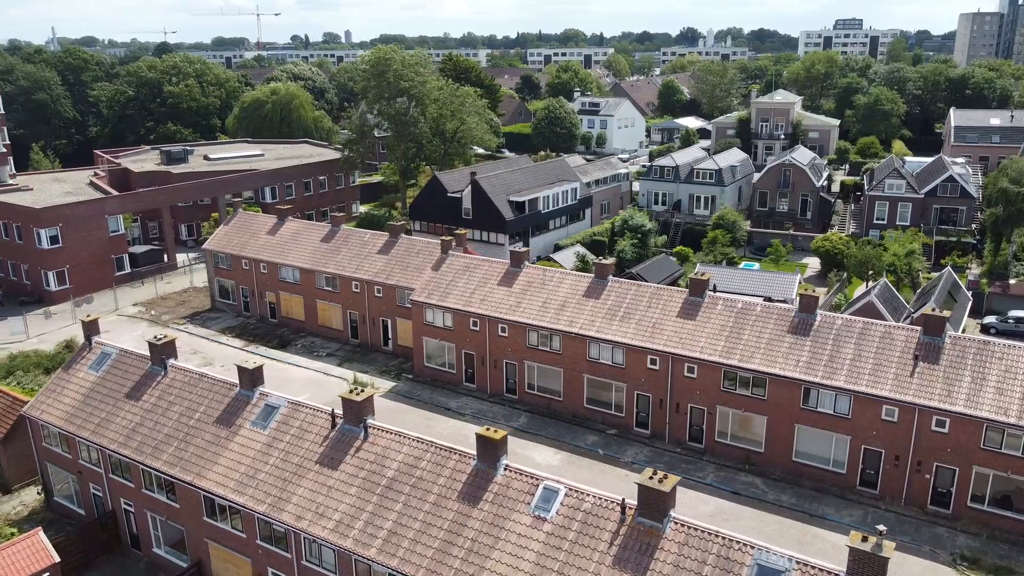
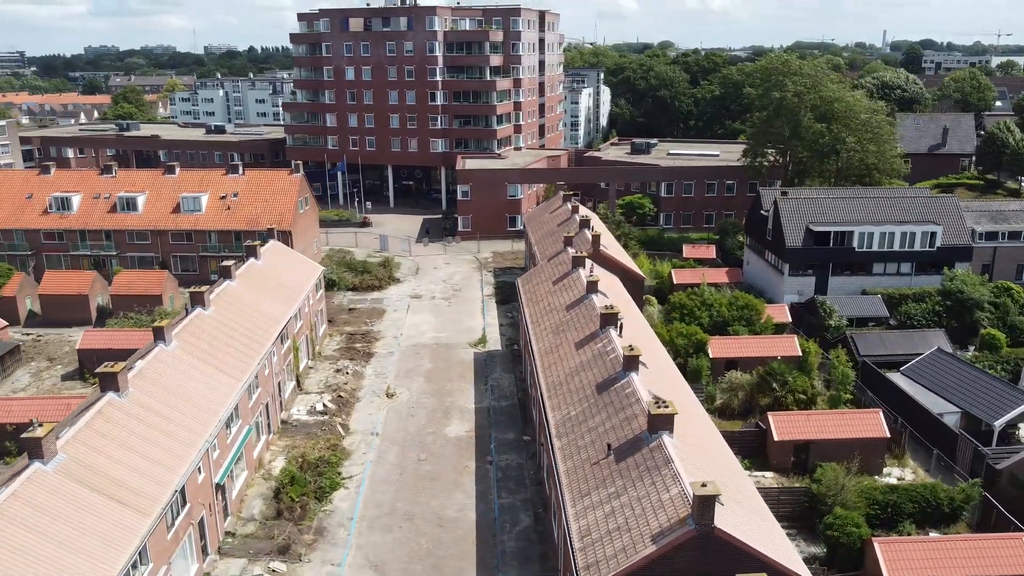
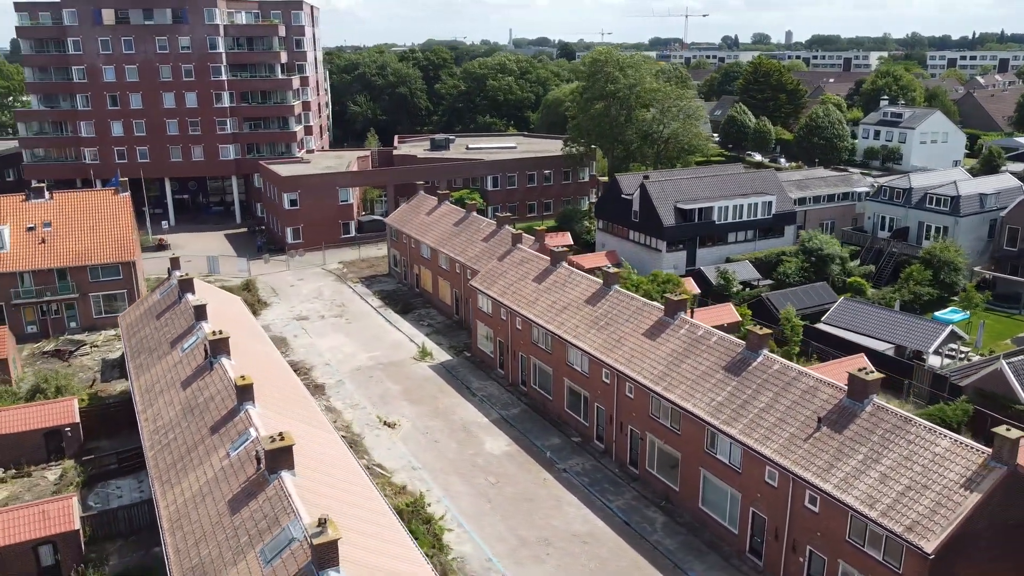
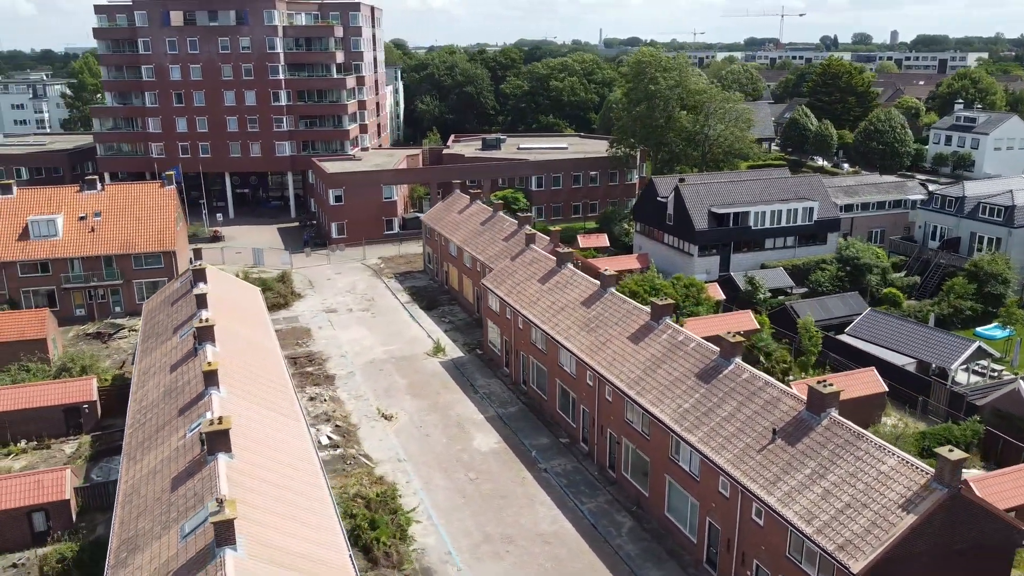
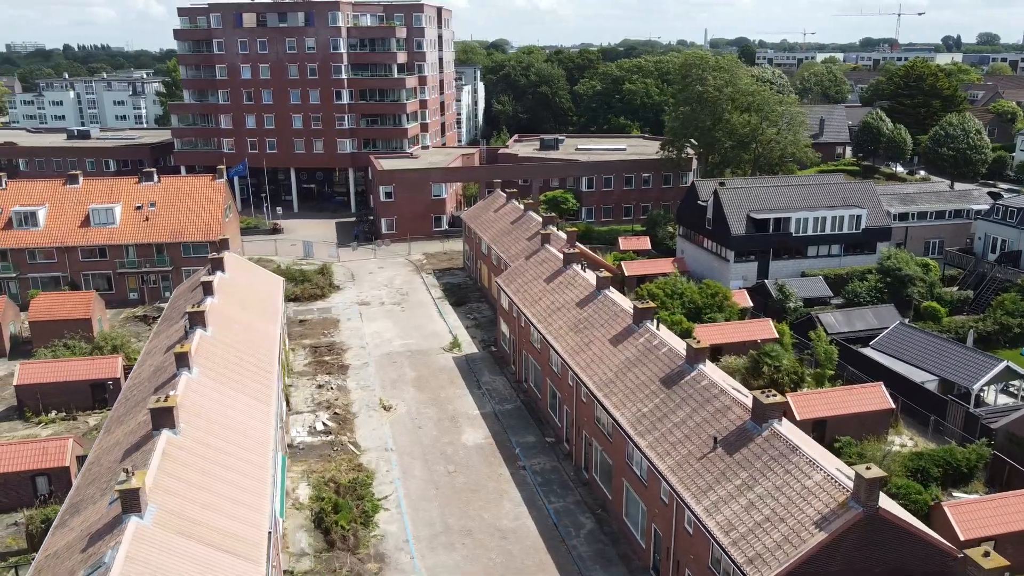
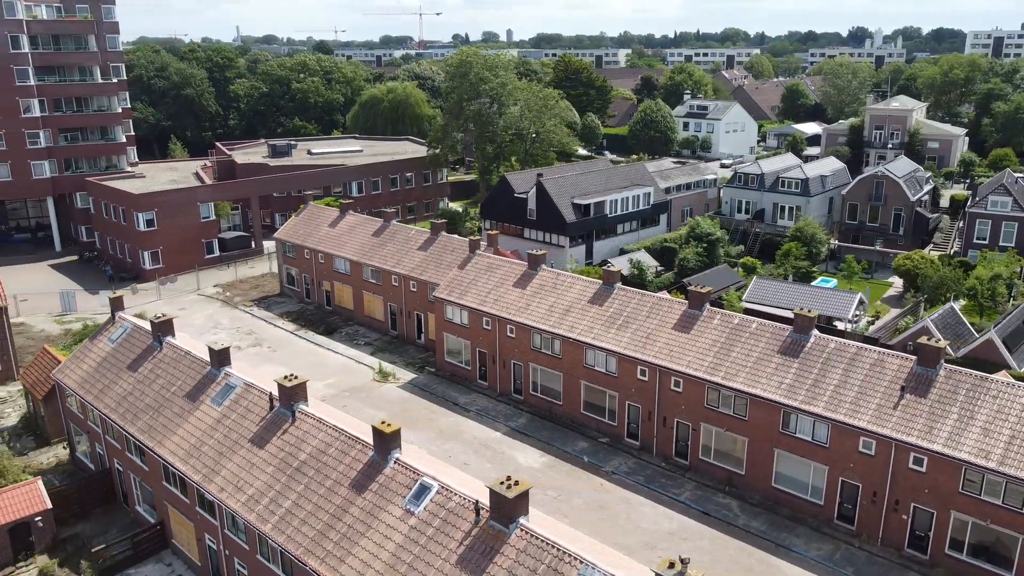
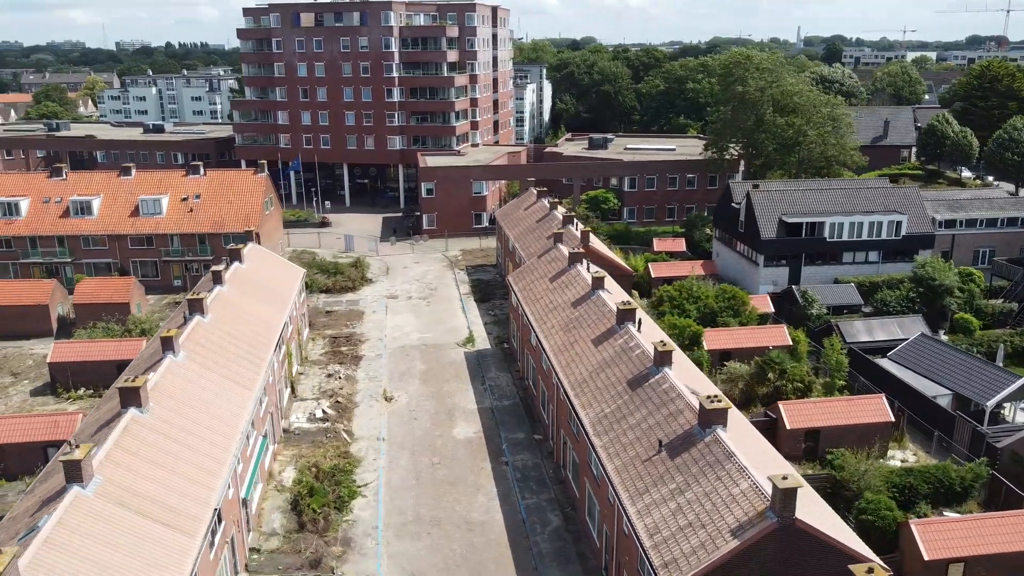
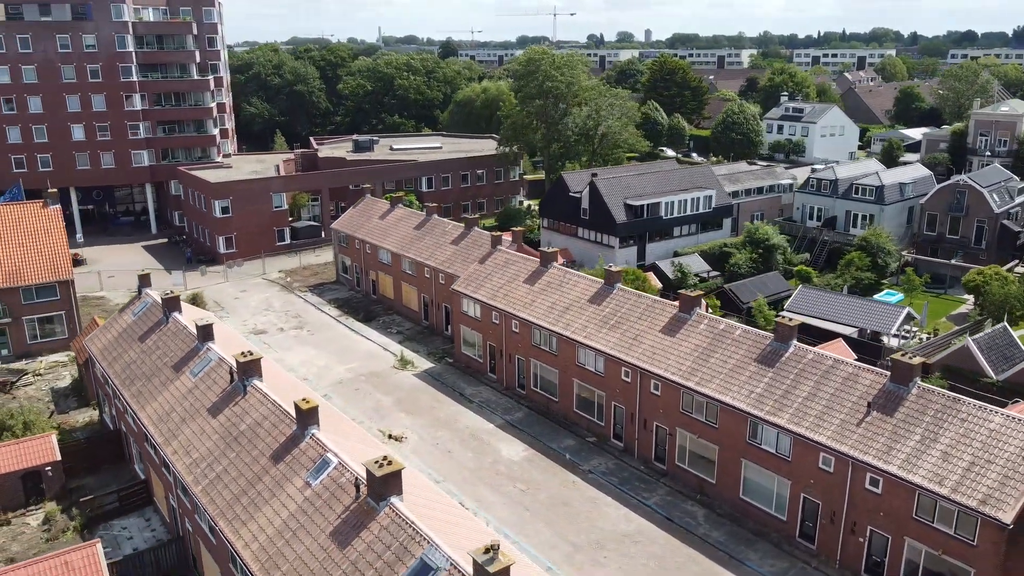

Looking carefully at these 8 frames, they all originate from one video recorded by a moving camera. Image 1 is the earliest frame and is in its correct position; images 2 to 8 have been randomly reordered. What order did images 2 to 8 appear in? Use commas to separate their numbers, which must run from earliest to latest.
6, 8, 3, 4, 5, 7, 2
